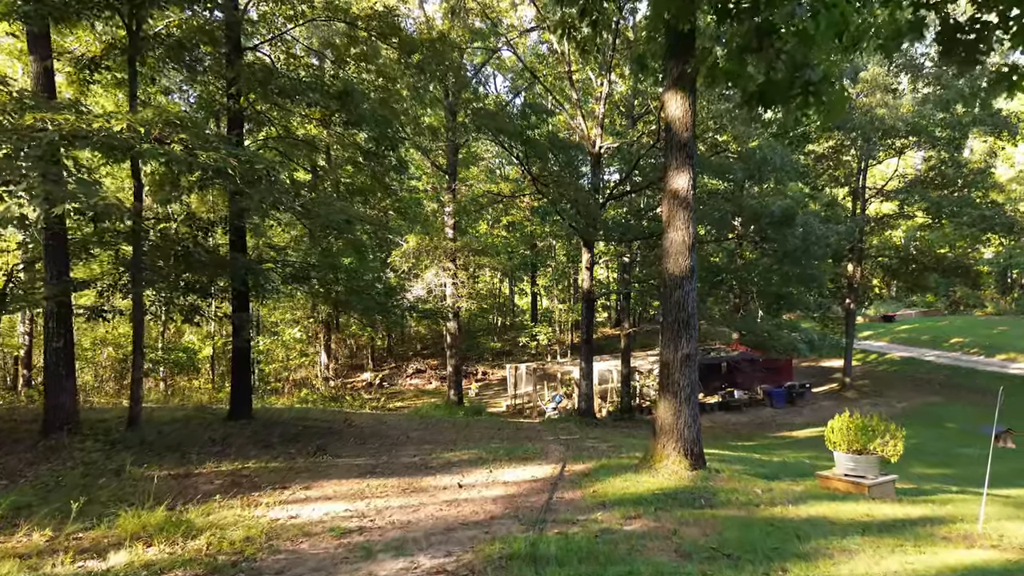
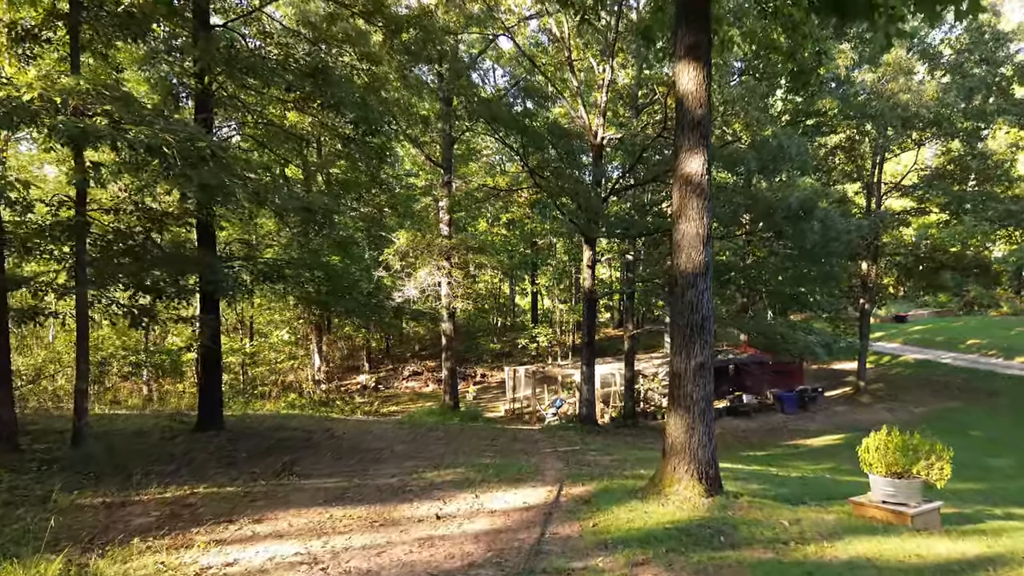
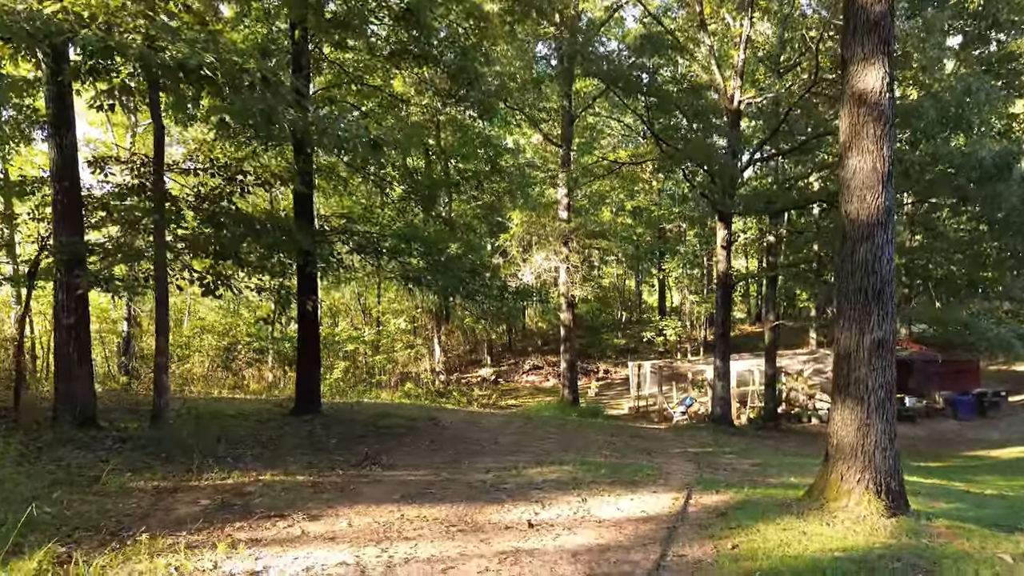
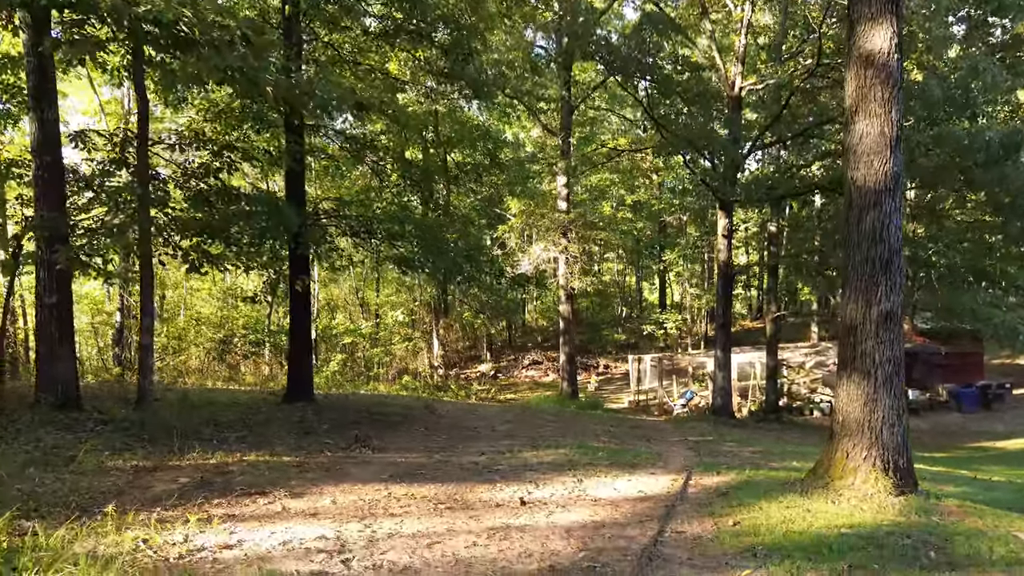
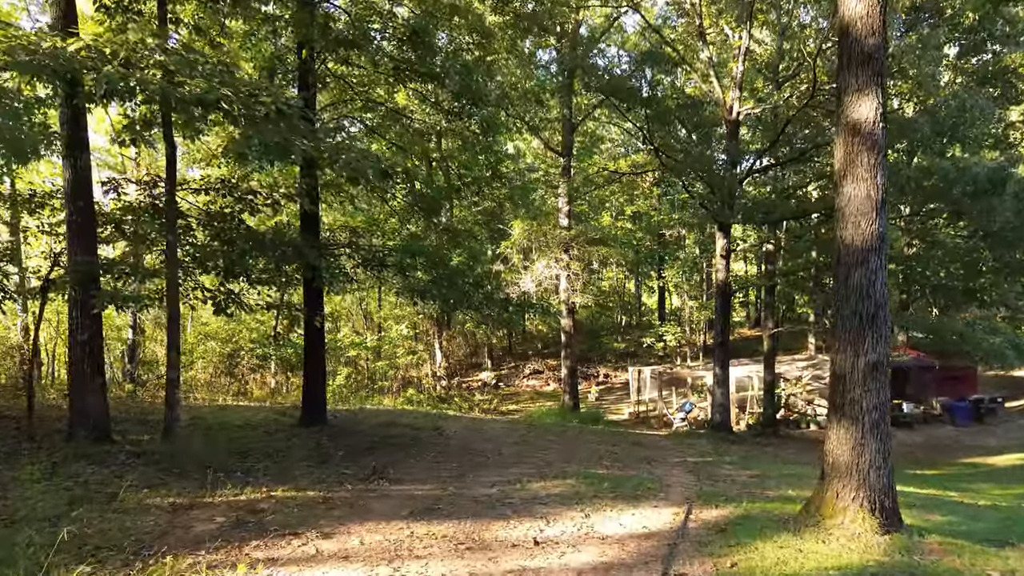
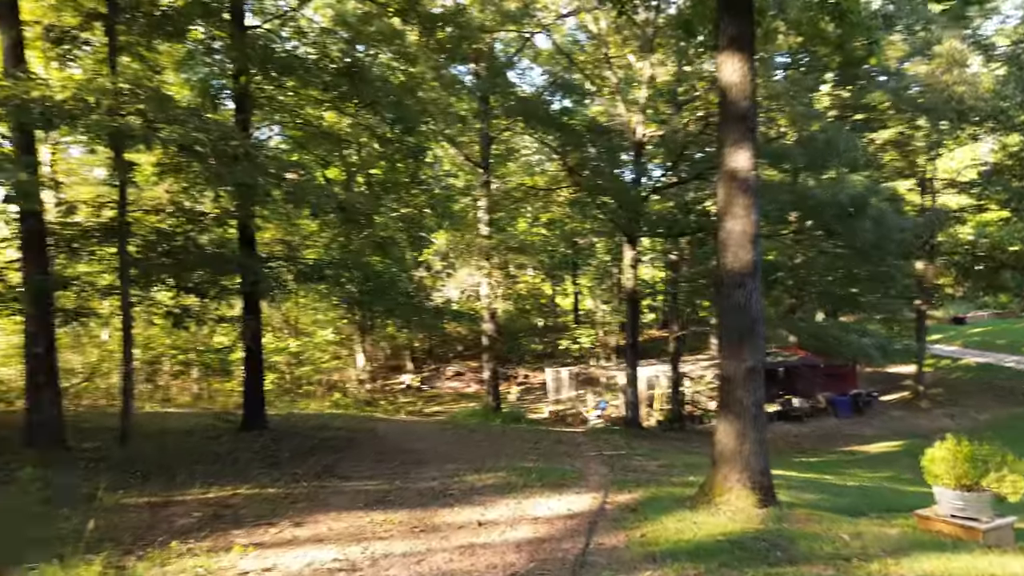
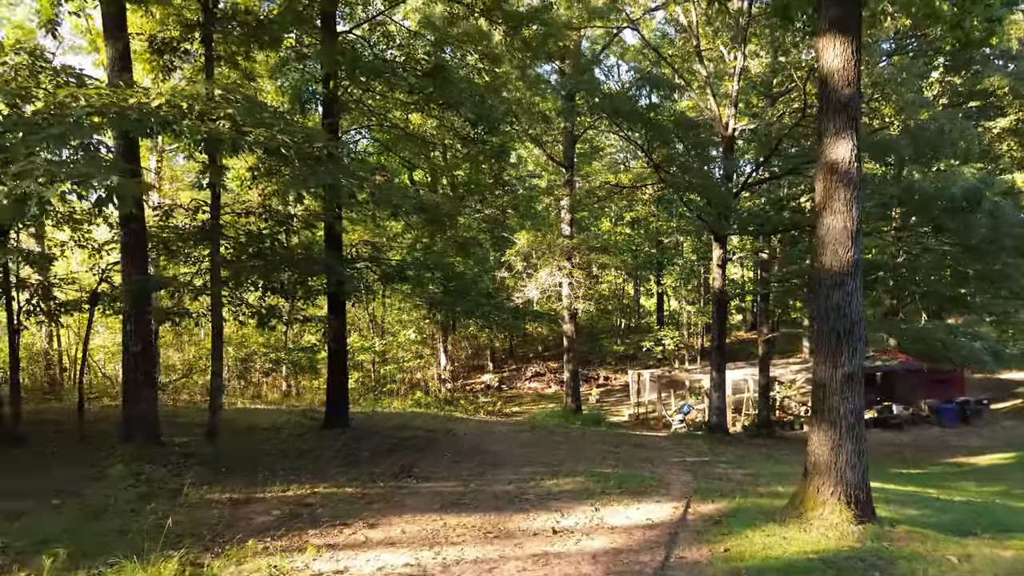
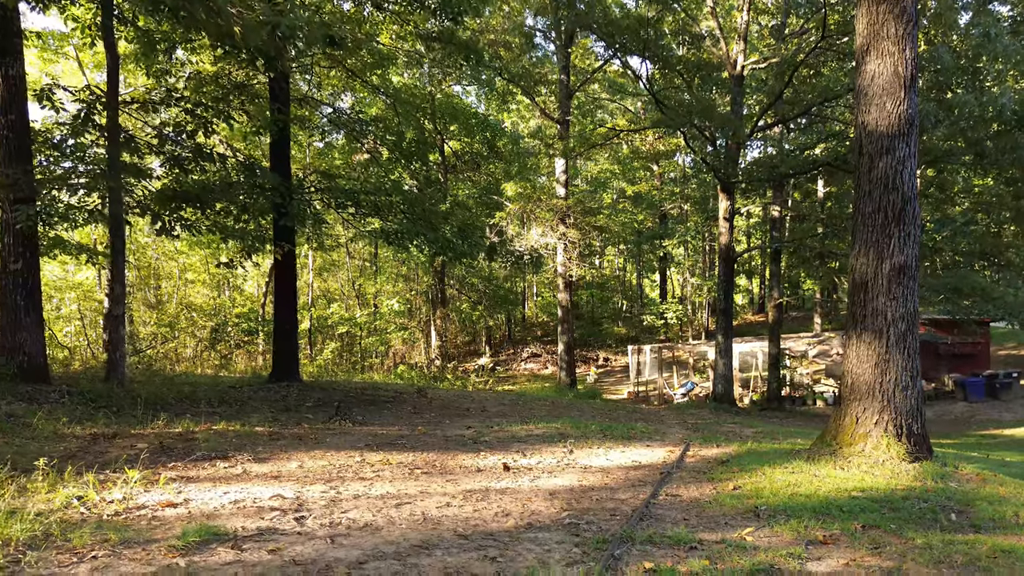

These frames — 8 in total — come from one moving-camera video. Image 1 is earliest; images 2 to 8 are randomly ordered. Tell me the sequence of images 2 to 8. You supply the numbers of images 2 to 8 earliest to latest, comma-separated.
2, 6, 7, 5, 3, 4, 8
